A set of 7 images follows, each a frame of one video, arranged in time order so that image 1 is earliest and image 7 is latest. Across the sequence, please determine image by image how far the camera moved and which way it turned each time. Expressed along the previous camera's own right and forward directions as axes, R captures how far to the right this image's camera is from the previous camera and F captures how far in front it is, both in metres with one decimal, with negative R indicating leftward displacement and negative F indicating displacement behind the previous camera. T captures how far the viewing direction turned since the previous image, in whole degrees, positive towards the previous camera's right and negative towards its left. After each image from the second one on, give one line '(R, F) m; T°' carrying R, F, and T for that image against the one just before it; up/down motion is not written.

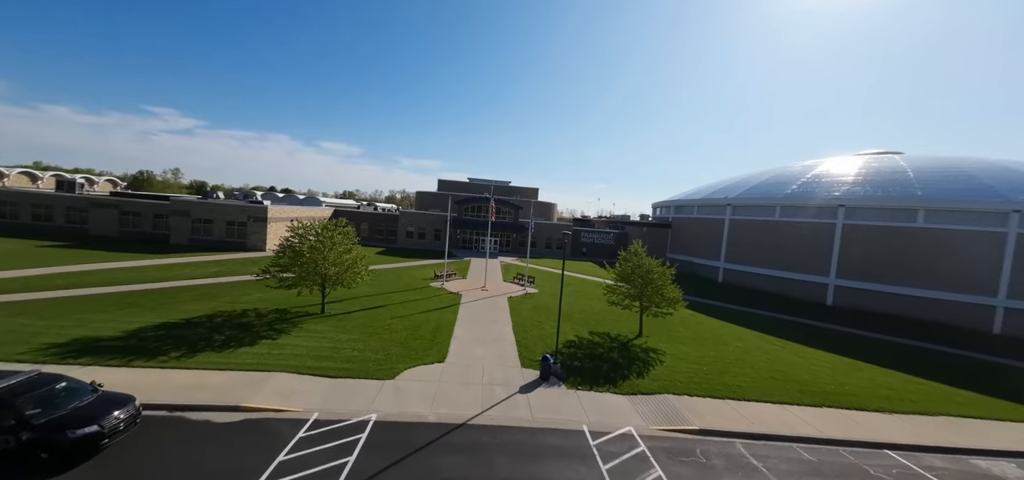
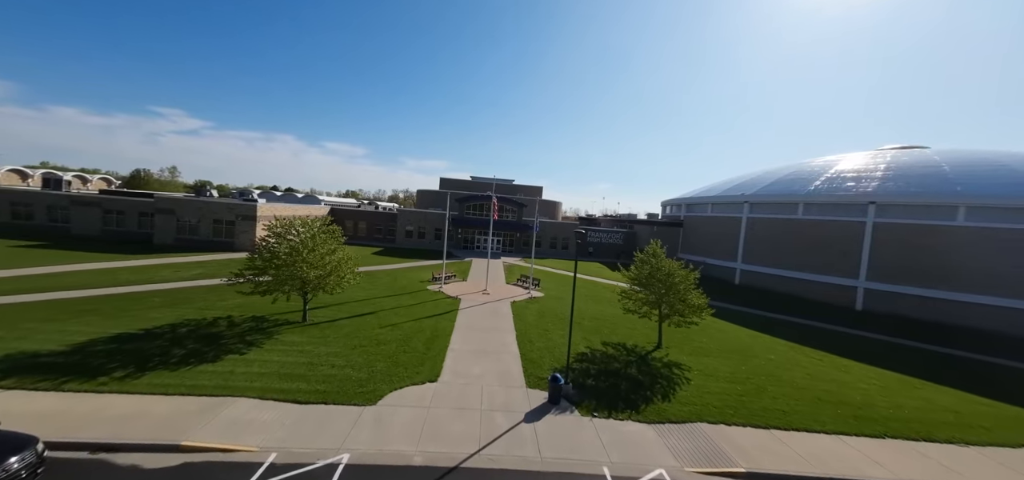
(0.0, +1.8) m; -1°
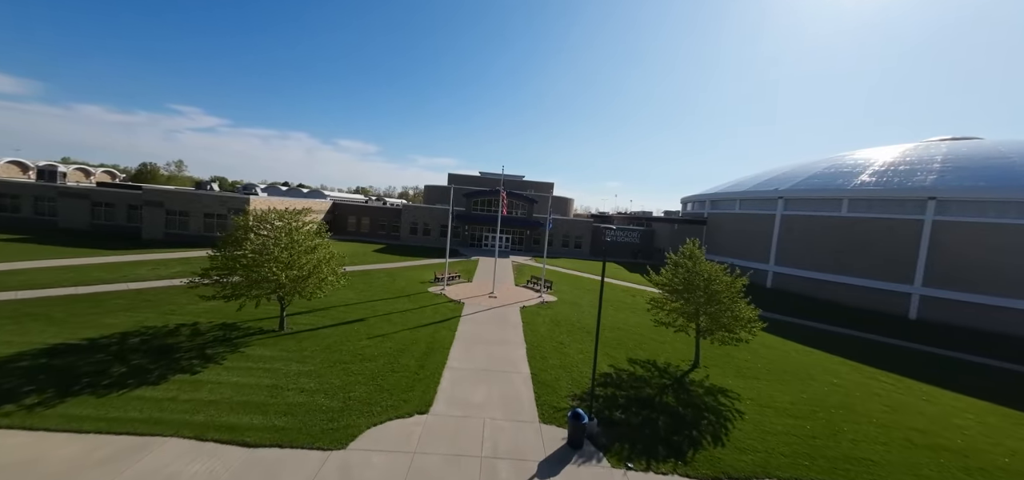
(-0.1, +2.3) m; -2°
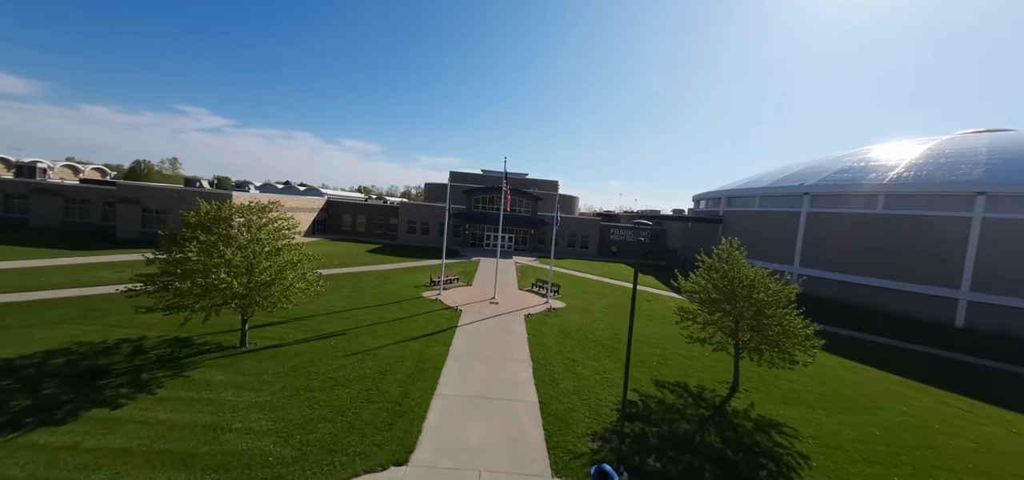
(0.0, +2.1) m; -1°
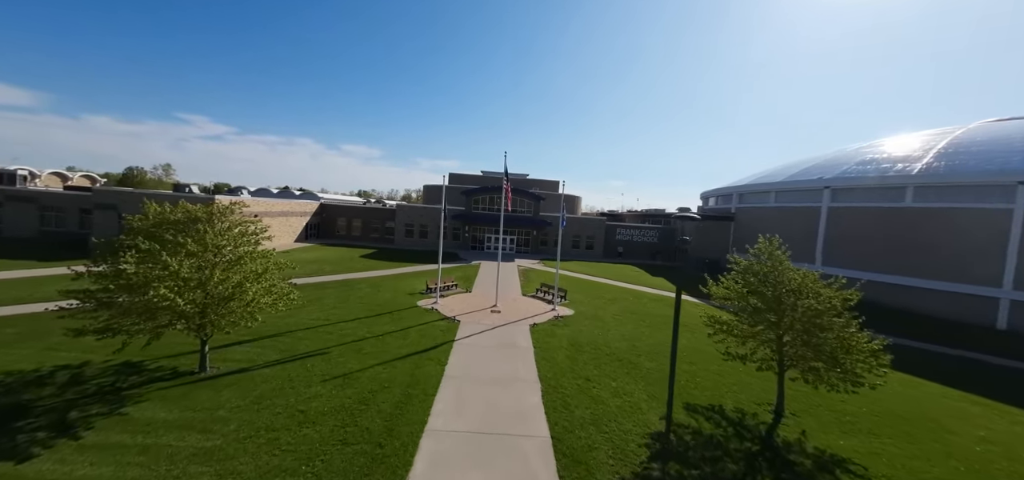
(0.0, +1.6) m; 0°
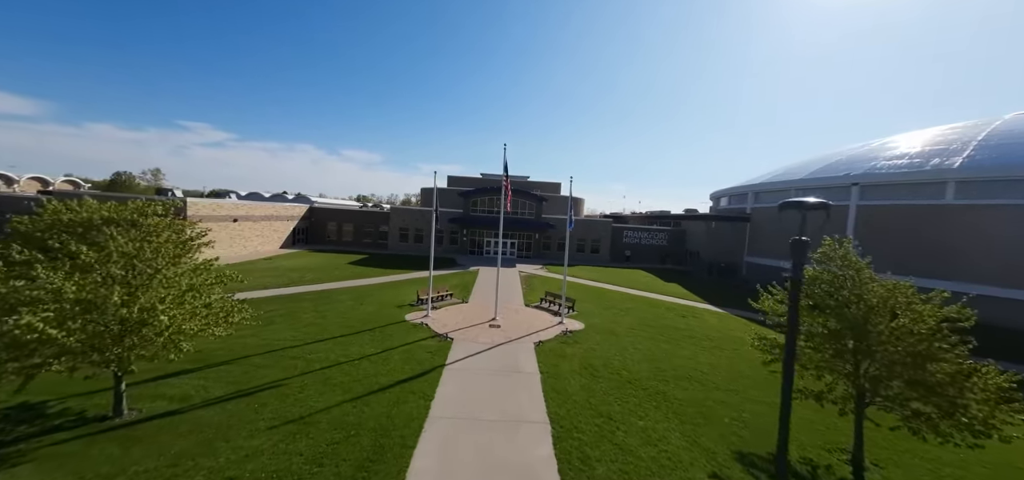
(0.0, +2.0) m; 0°
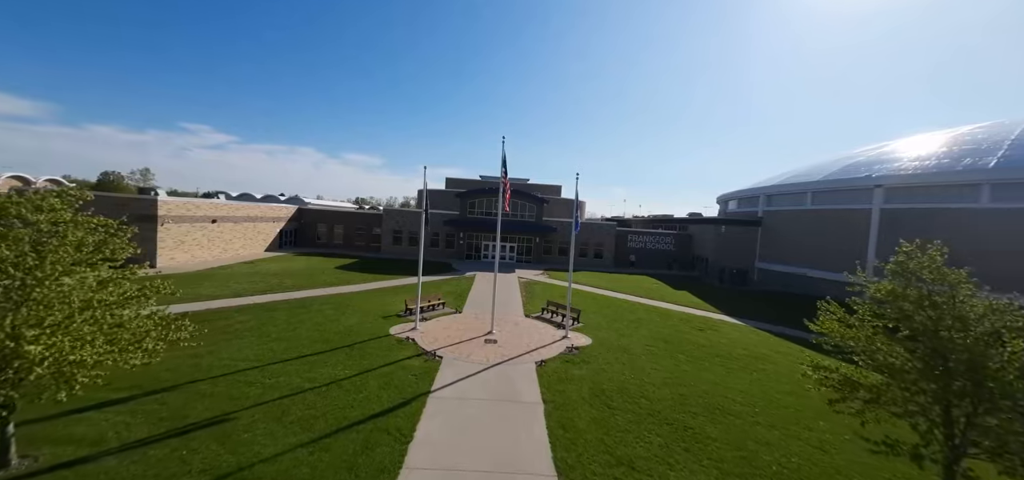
(0.0, +1.6) m; 0°
